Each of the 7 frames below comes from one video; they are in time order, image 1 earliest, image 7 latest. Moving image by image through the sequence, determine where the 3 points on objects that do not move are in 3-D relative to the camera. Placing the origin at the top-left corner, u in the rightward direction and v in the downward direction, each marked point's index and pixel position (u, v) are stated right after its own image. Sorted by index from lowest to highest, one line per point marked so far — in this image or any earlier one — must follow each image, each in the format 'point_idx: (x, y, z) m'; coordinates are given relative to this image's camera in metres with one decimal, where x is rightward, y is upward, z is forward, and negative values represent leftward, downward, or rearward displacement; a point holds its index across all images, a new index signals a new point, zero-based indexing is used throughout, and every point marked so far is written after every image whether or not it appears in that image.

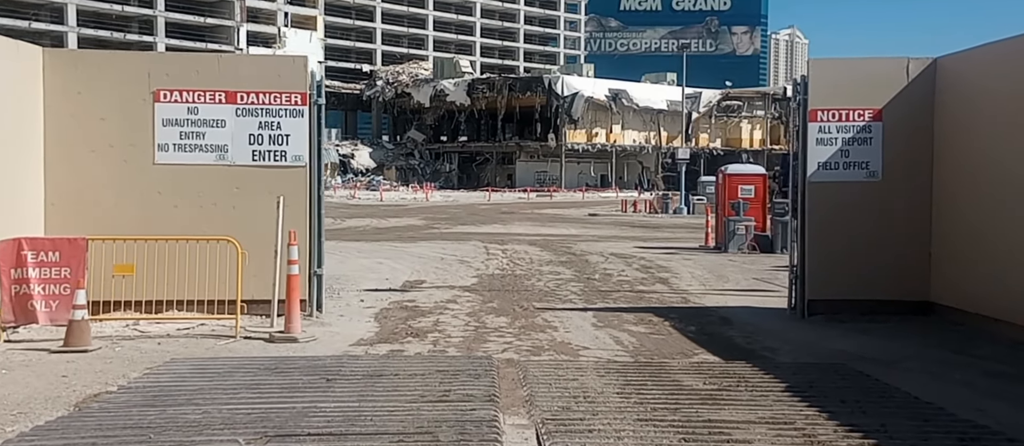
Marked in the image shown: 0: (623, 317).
0: (+1.4, -1.2, +12.6) m
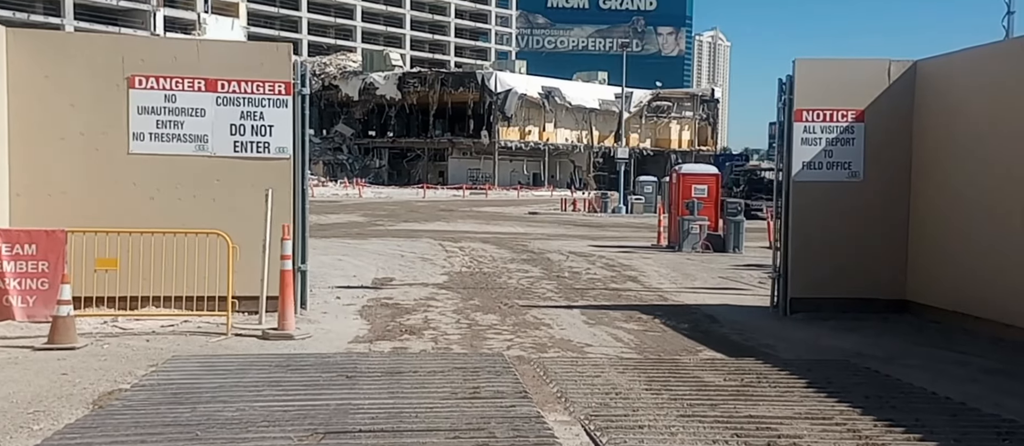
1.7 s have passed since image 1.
0: (+1.3, -1.2, +12.7) m
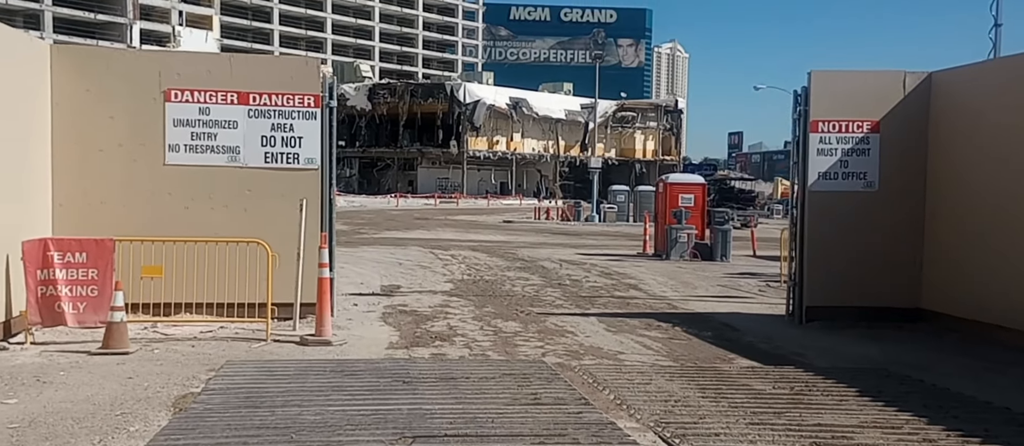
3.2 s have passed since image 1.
0: (+1.6, -1.3, +13.0) m
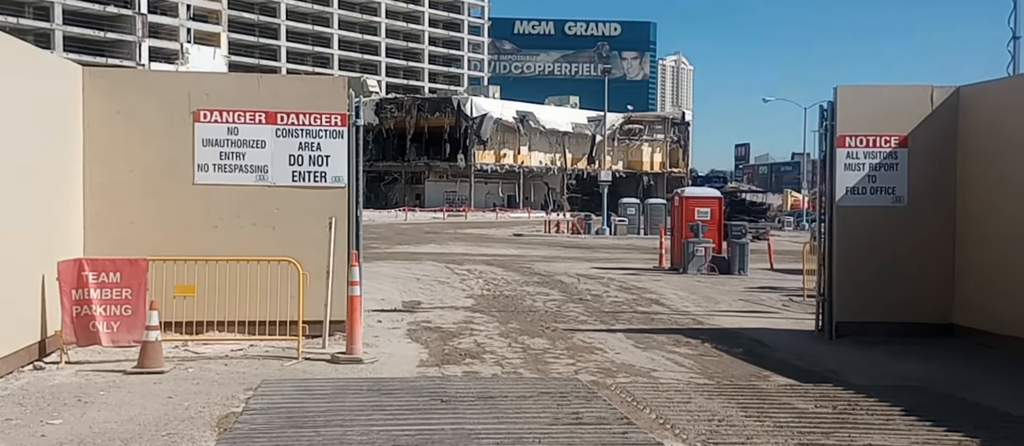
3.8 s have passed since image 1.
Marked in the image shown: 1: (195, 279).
0: (+1.9, -1.5, +12.9) m
1: (-3.6, -0.6, +11.3) m
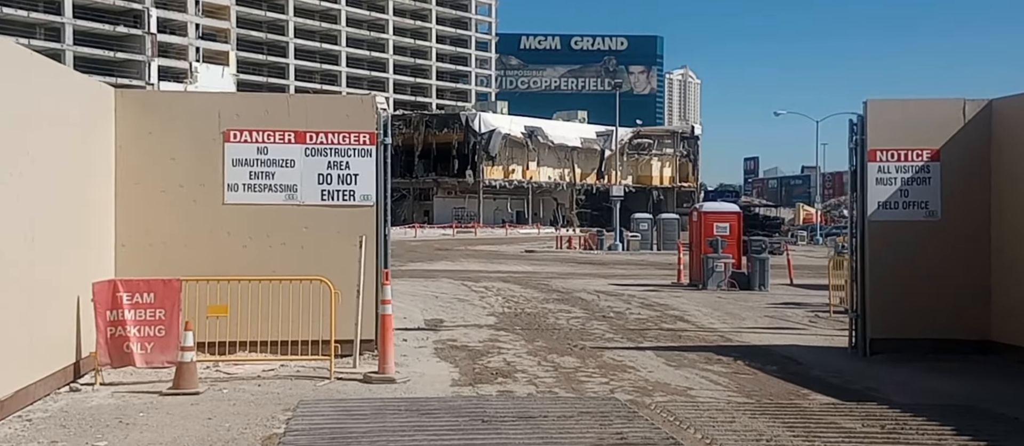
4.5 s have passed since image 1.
0: (+2.3, -1.7, +12.8) m
1: (-3.2, -0.9, +11.2) m
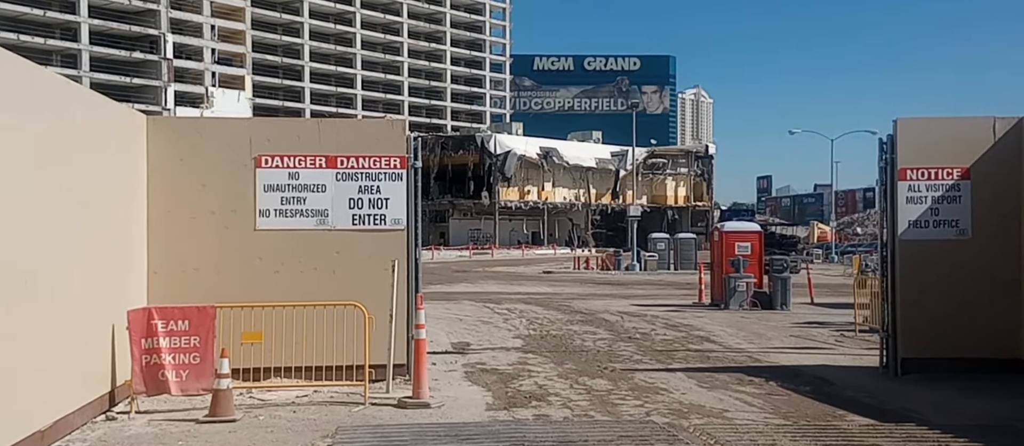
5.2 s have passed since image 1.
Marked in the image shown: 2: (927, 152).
0: (+2.7, -2.0, +12.8) m
1: (-2.9, -1.2, +11.3) m
2: (+5.2, +0.9, +12.3) m
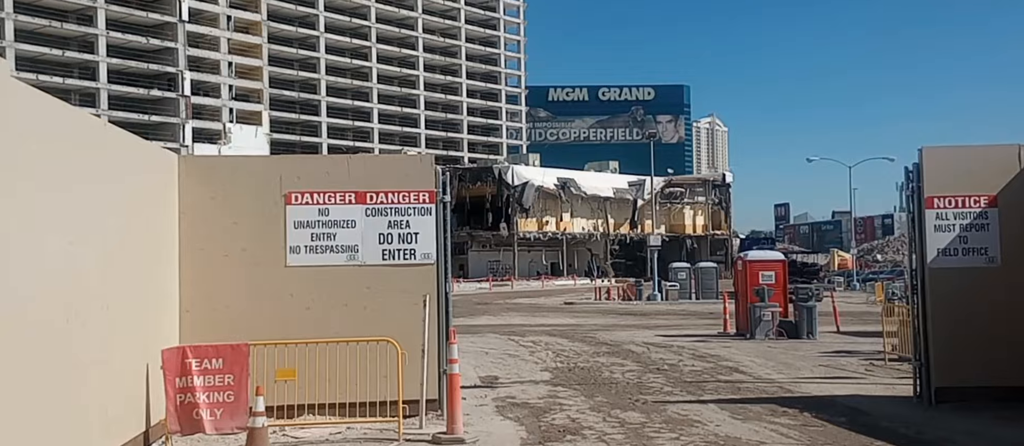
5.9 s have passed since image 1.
0: (+3.1, -2.4, +12.7) m
1: (-2.5, -1.6, +11.3) m
2: (+5.5, +0.5, +12.3) m
